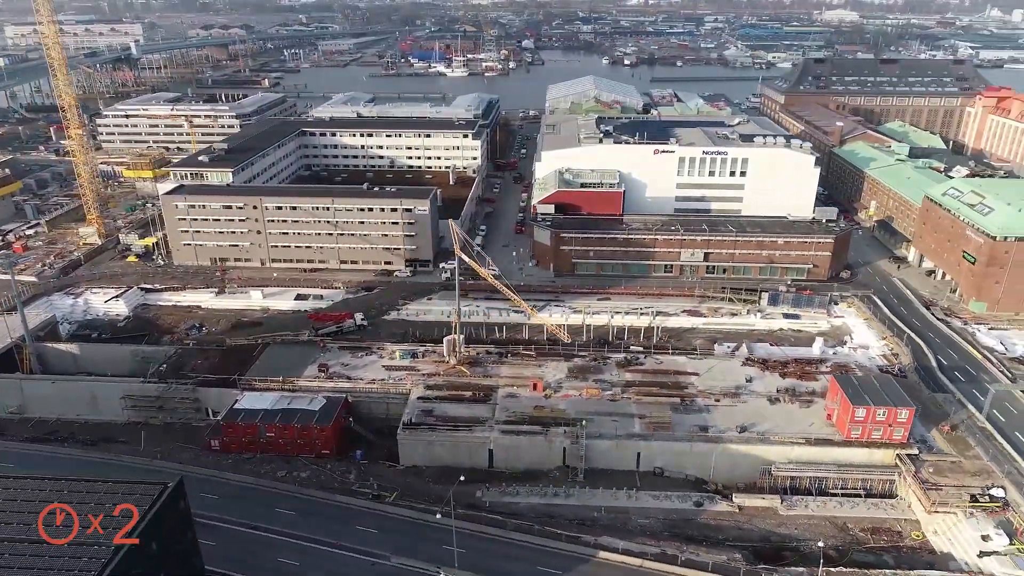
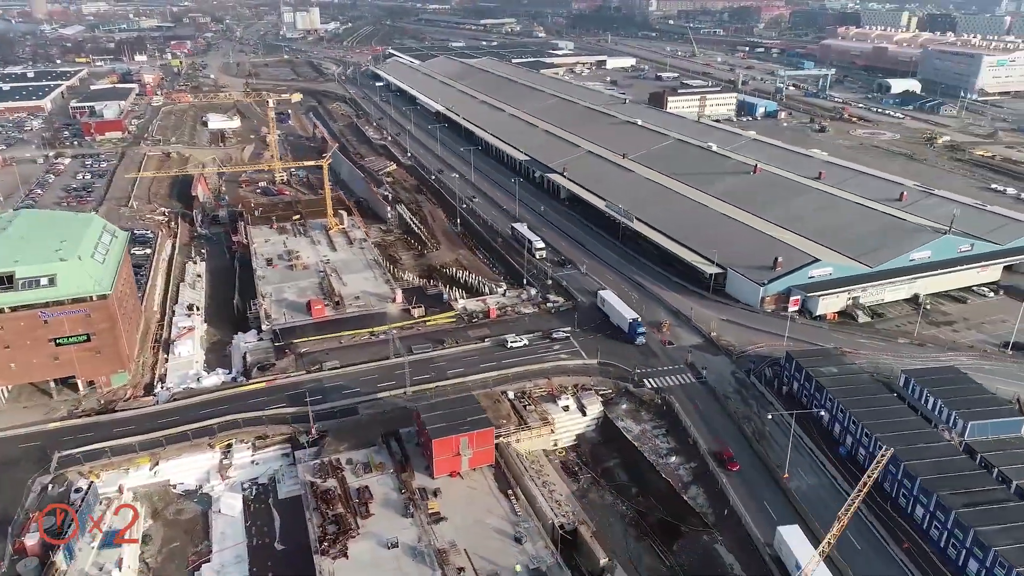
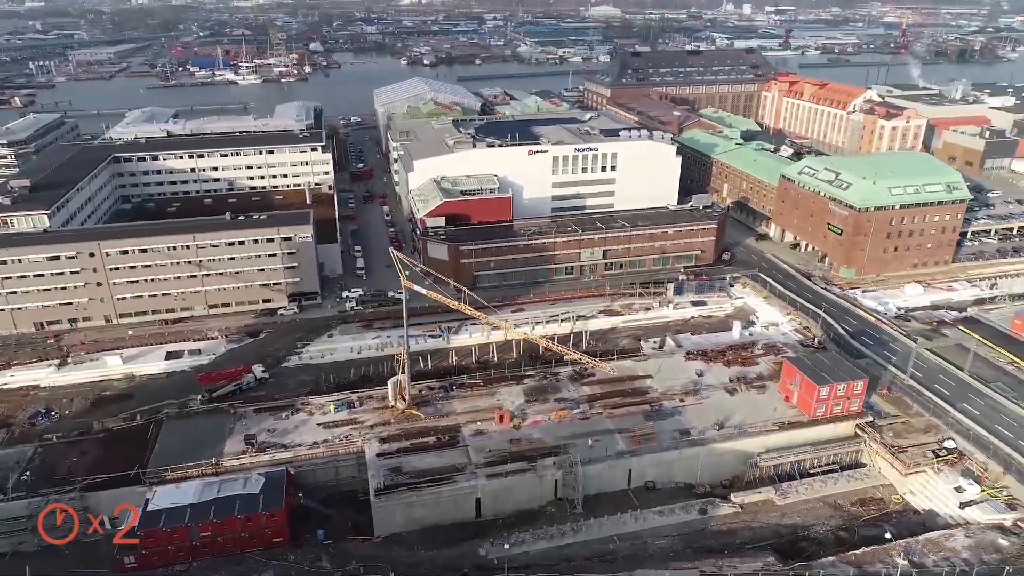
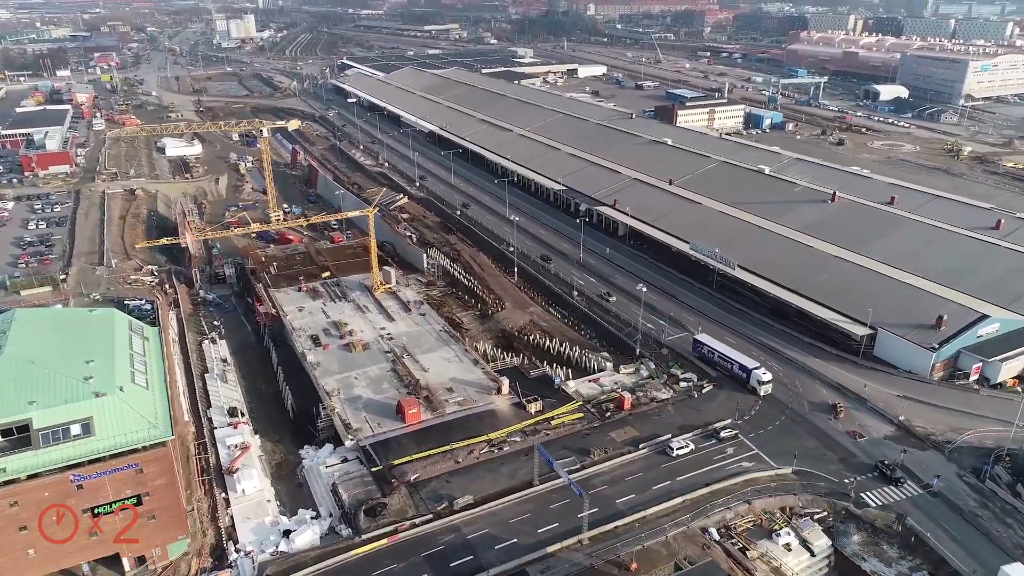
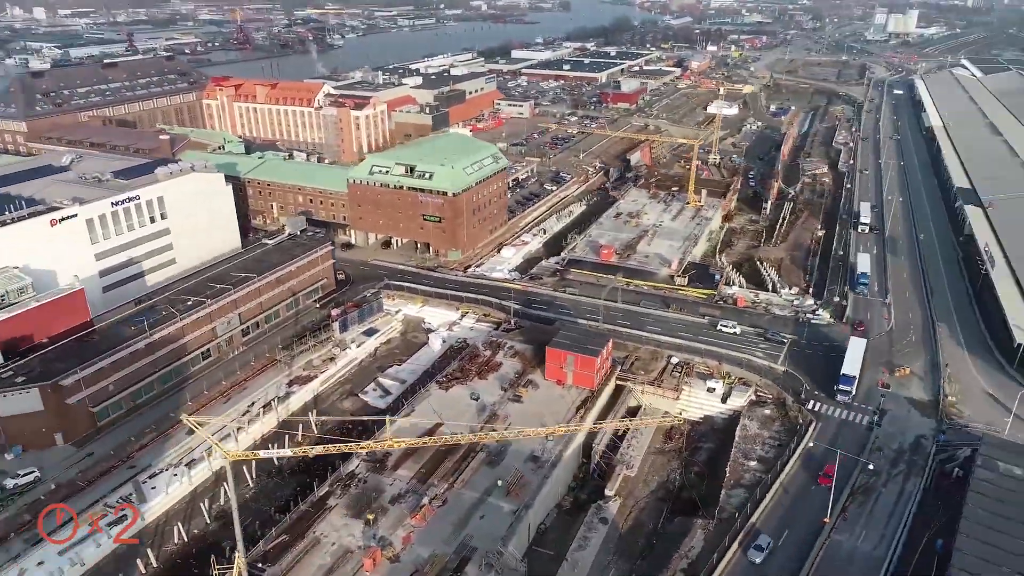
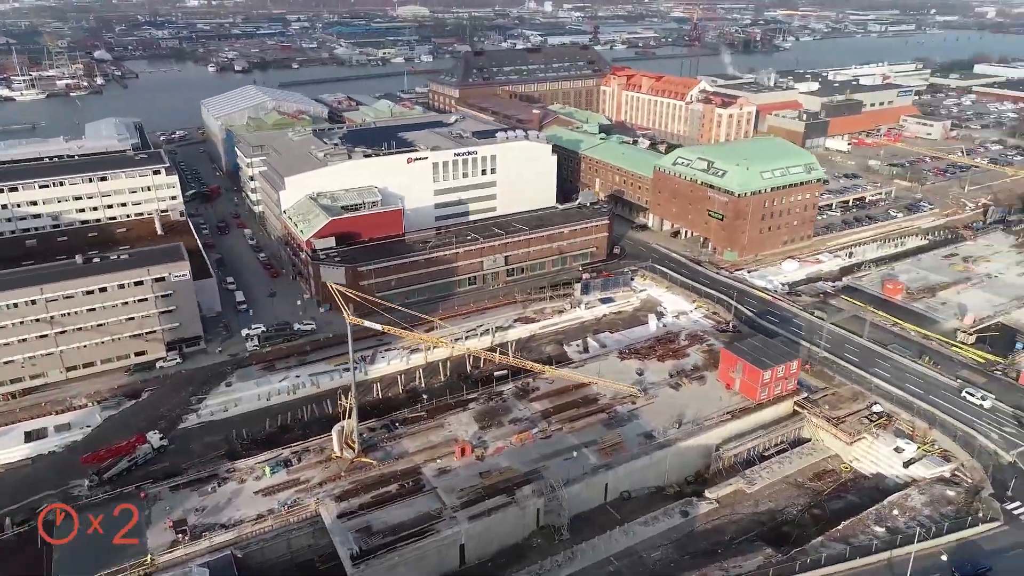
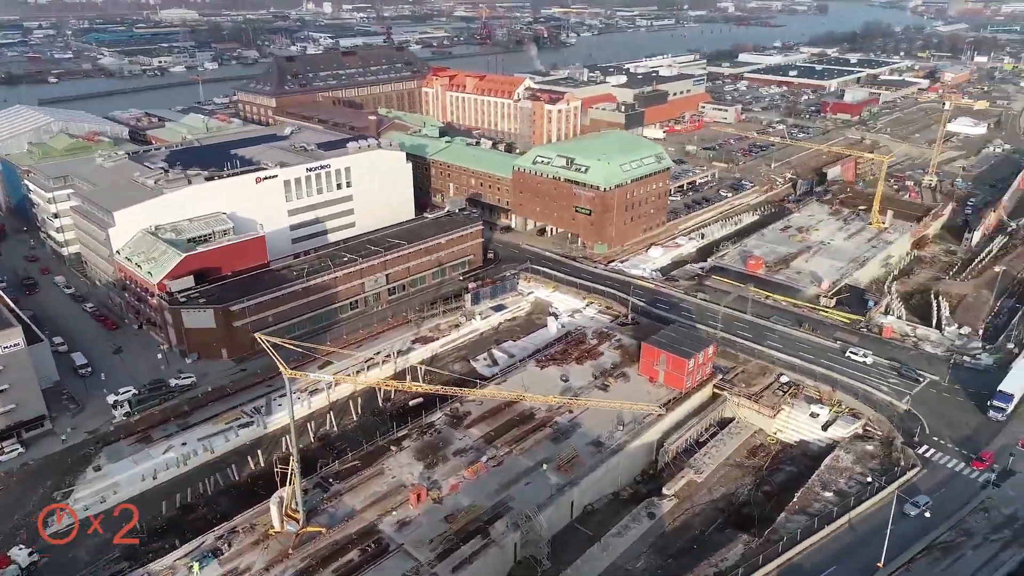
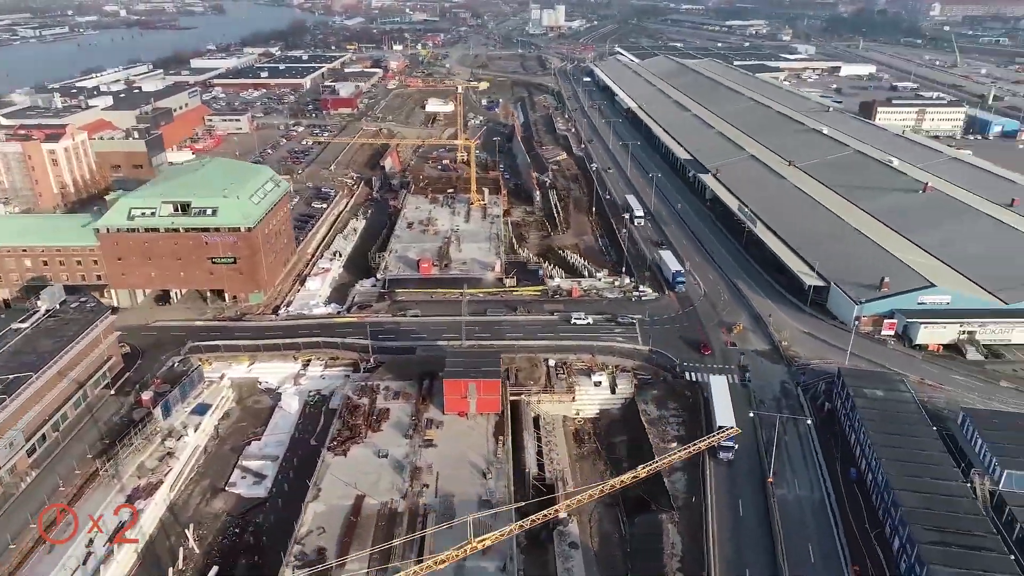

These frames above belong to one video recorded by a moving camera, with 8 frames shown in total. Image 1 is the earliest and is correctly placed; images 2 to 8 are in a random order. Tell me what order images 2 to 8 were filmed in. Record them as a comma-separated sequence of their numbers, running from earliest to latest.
3, 6, 7, 5, 8, 2, 4
